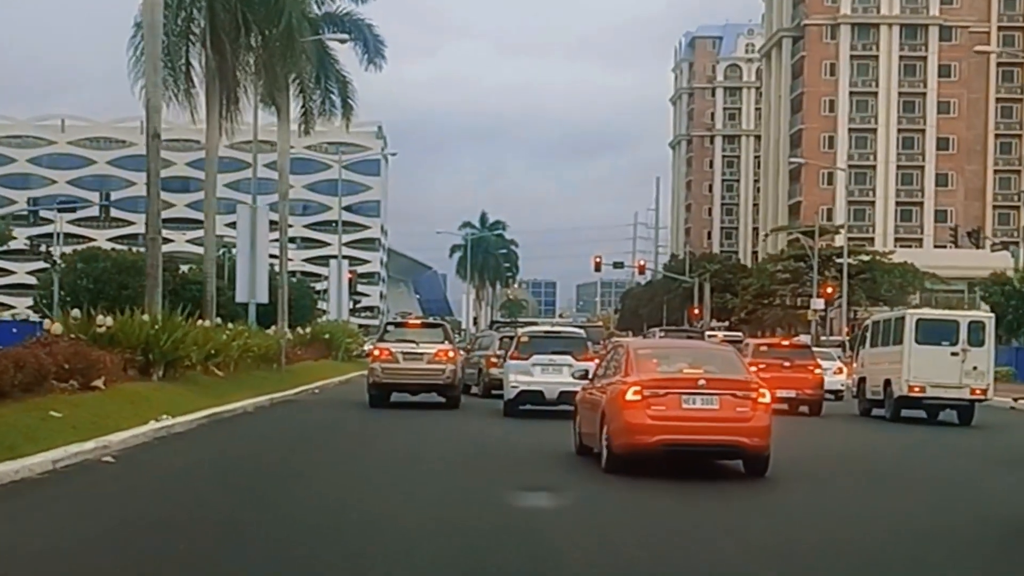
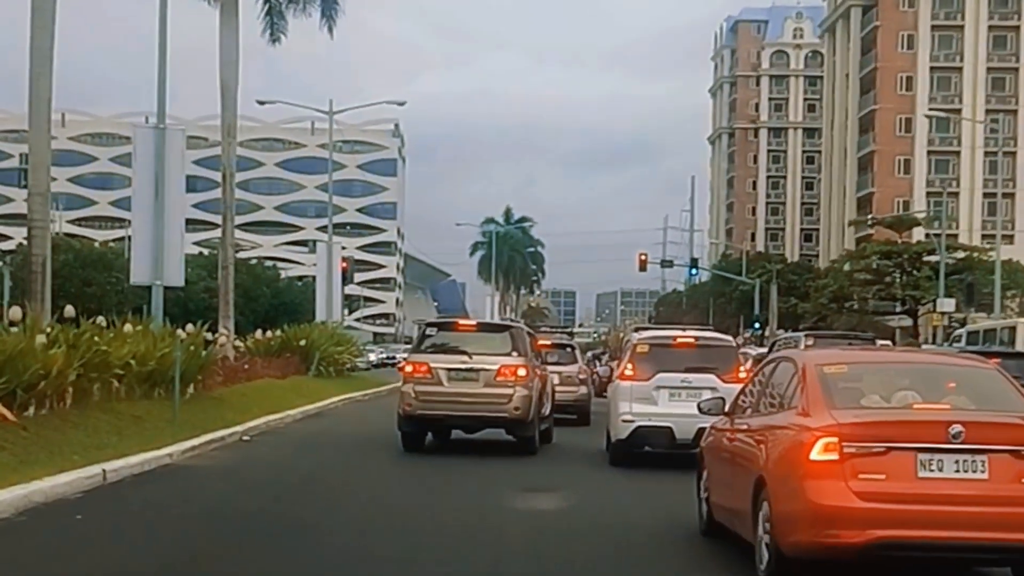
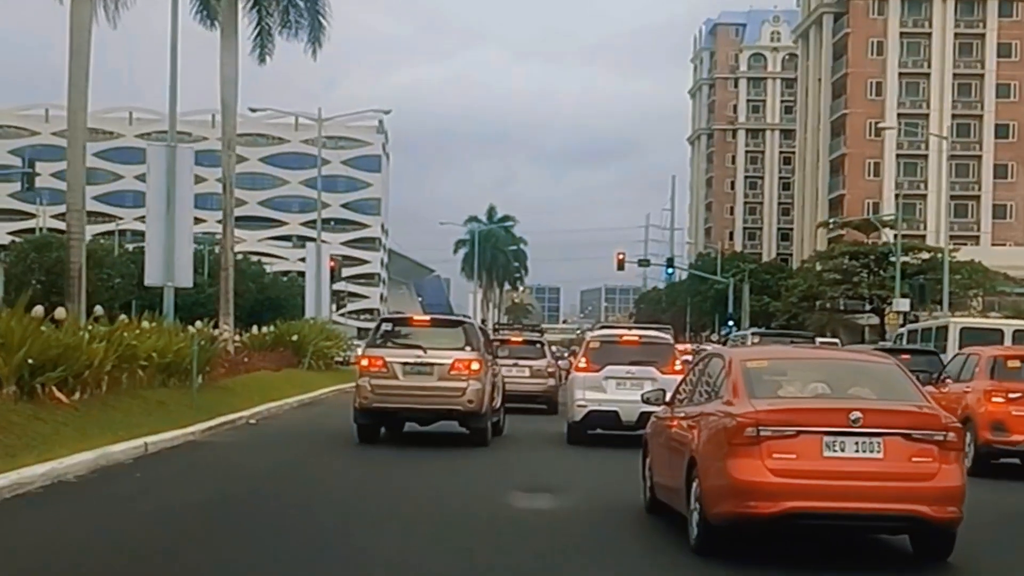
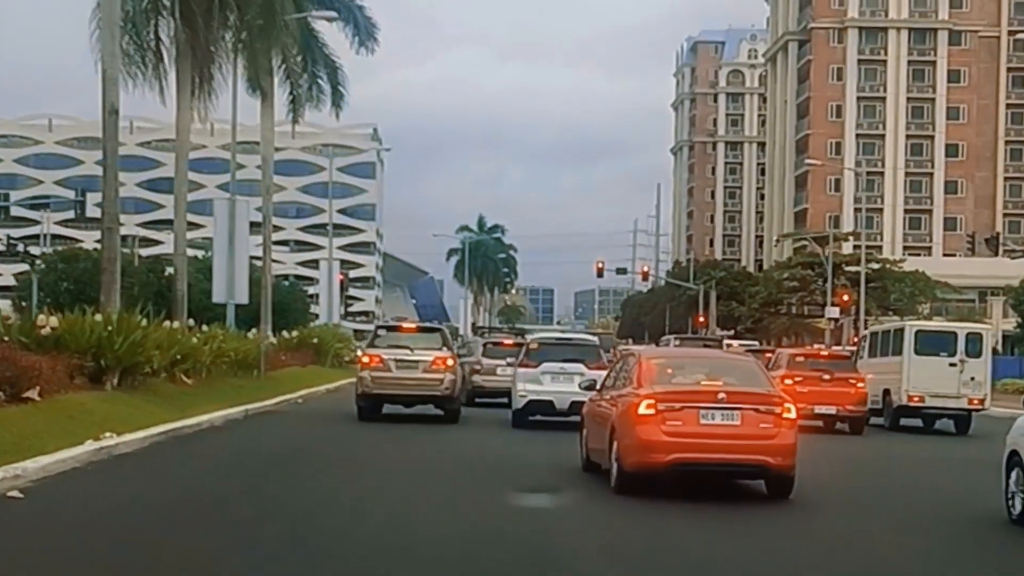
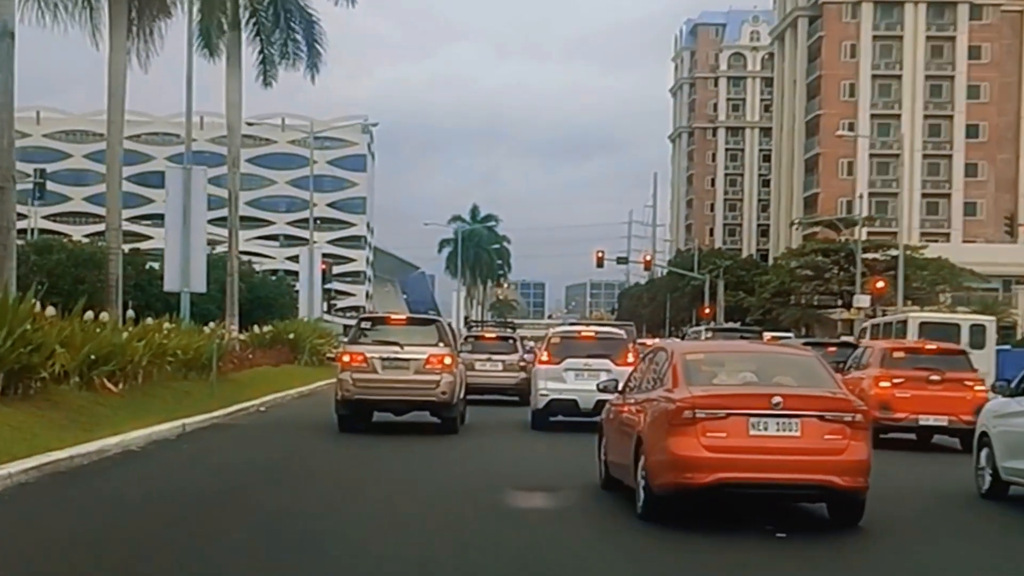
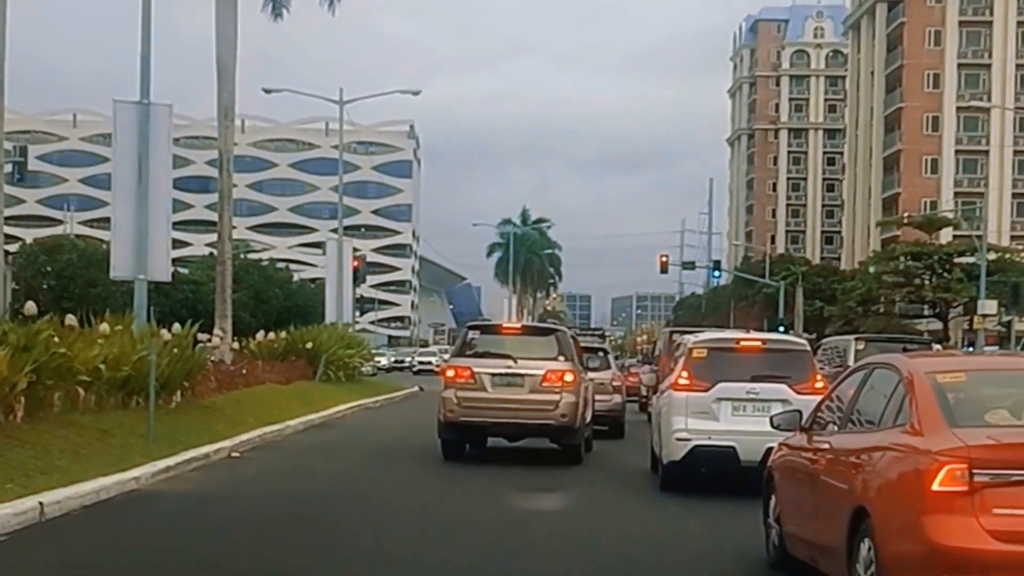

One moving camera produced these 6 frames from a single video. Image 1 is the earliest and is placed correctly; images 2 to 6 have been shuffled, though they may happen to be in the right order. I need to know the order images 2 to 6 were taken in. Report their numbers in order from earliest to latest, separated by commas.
4, 5, 3, 2, 6
